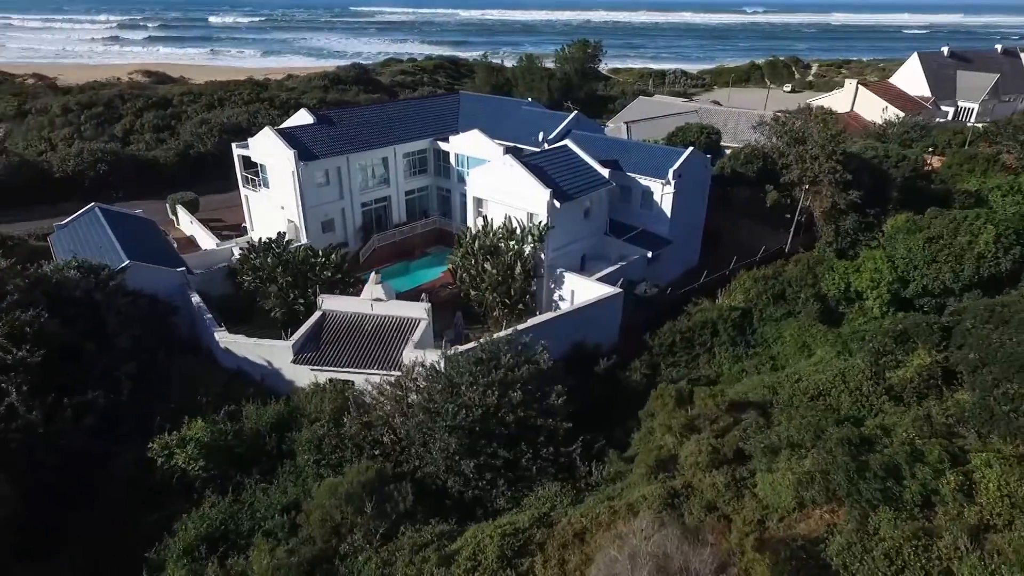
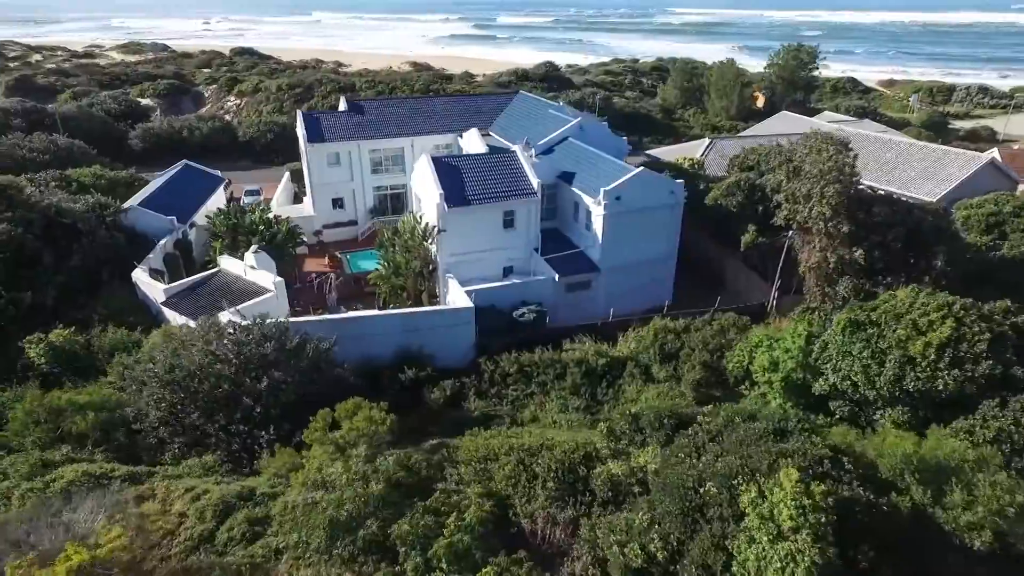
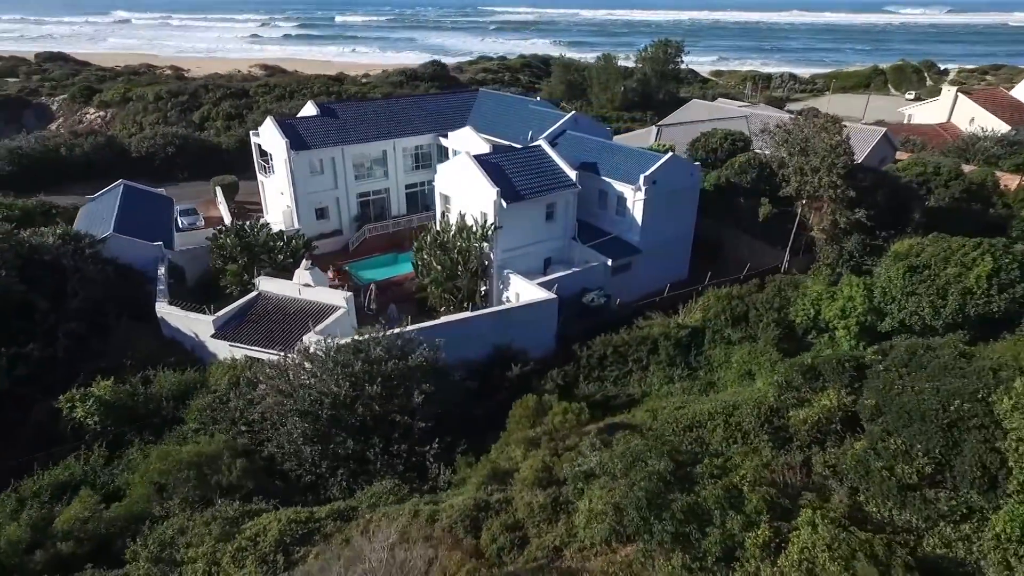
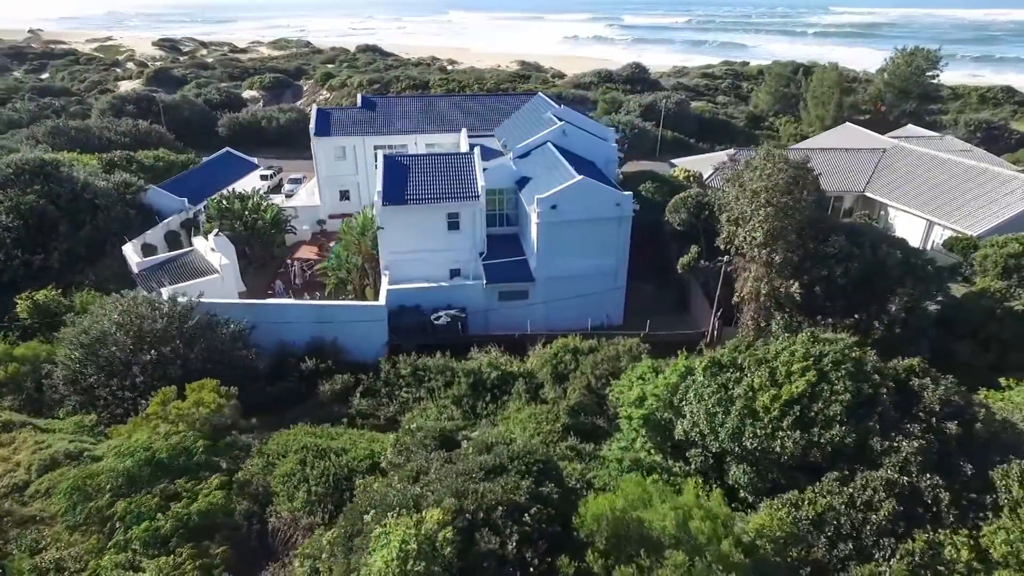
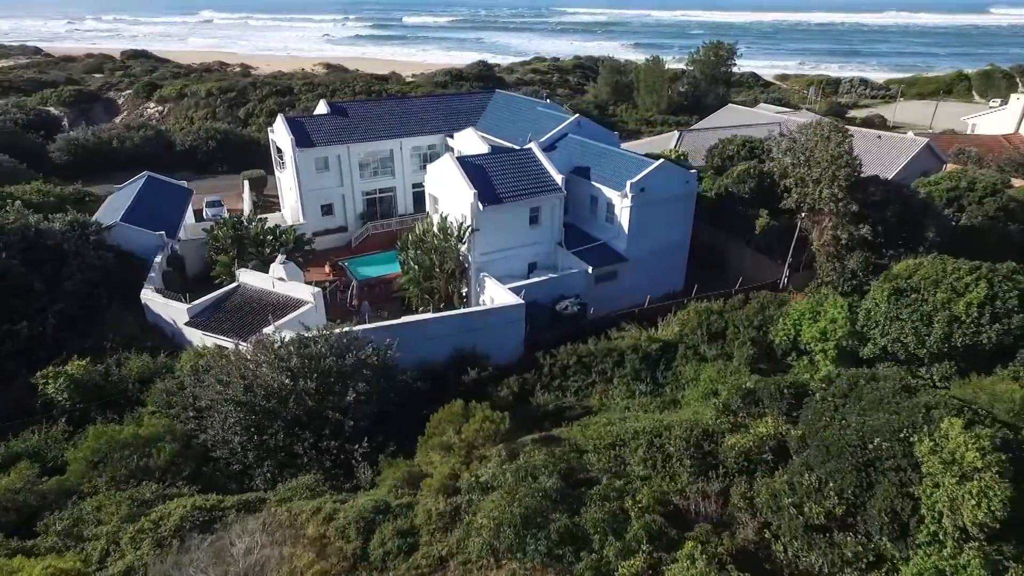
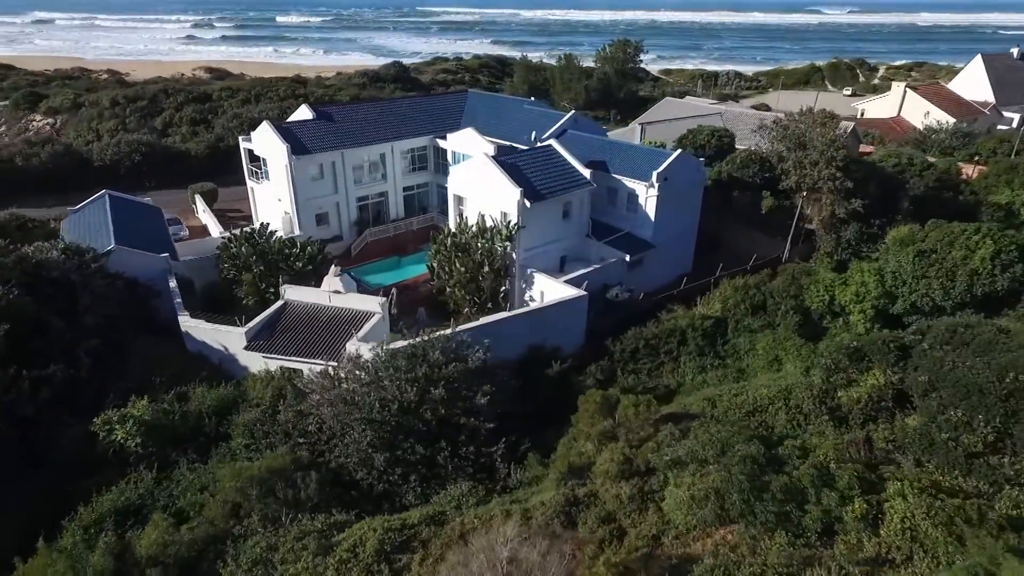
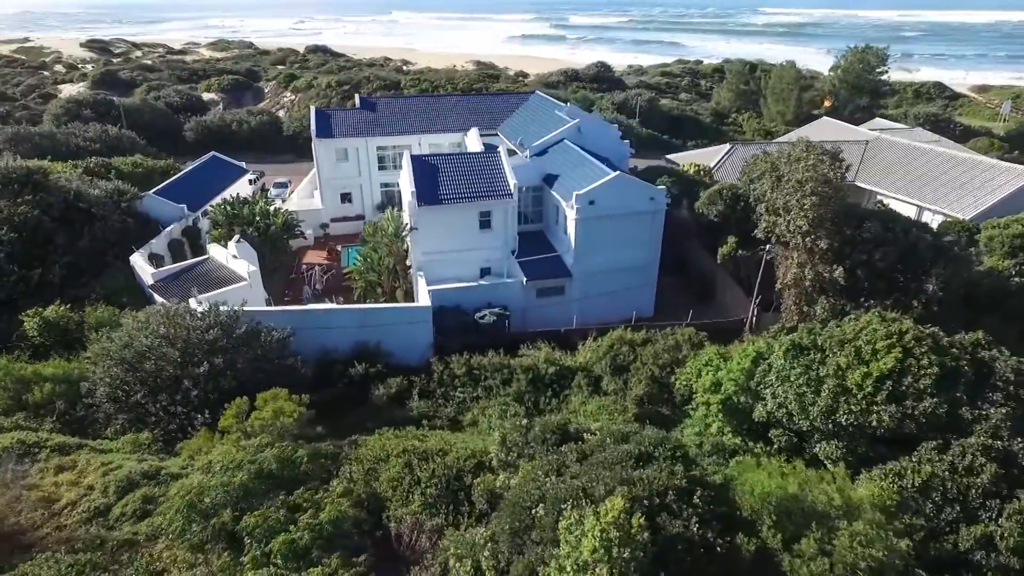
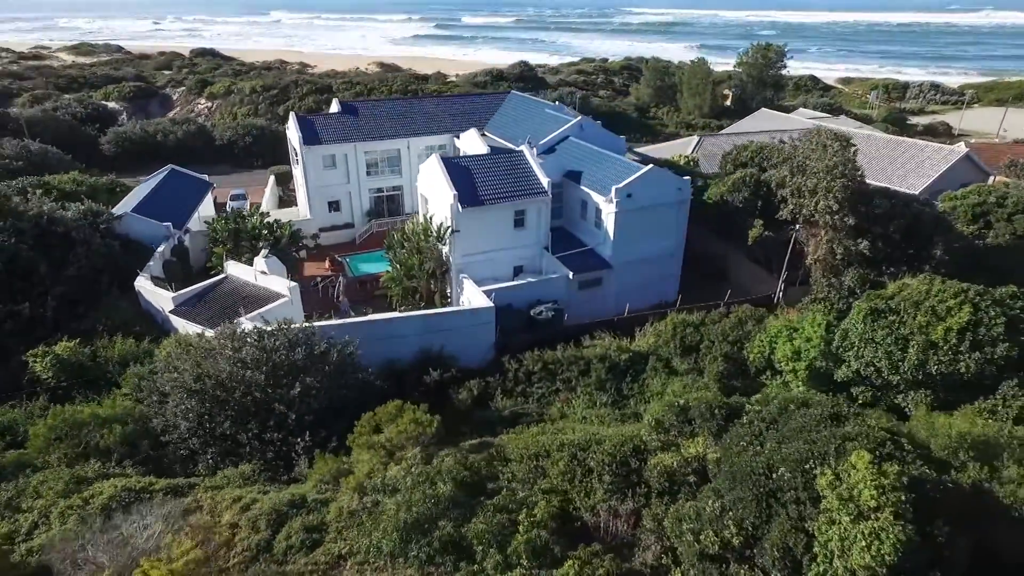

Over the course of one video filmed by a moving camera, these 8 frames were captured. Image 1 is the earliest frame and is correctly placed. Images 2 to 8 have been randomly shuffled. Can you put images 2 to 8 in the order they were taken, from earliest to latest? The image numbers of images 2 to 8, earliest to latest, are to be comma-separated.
6, 3, 5, 8, 2, 7, 4
